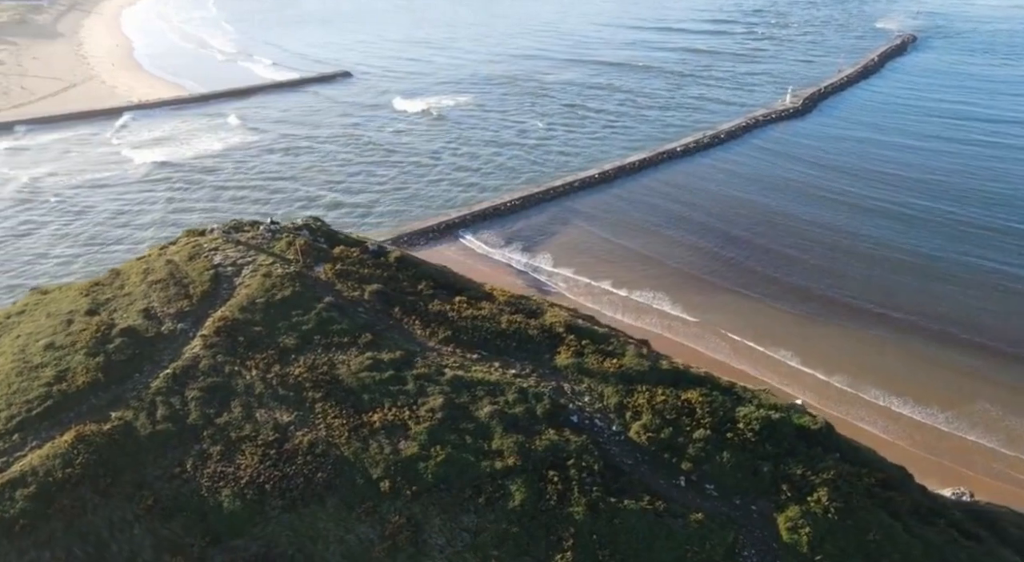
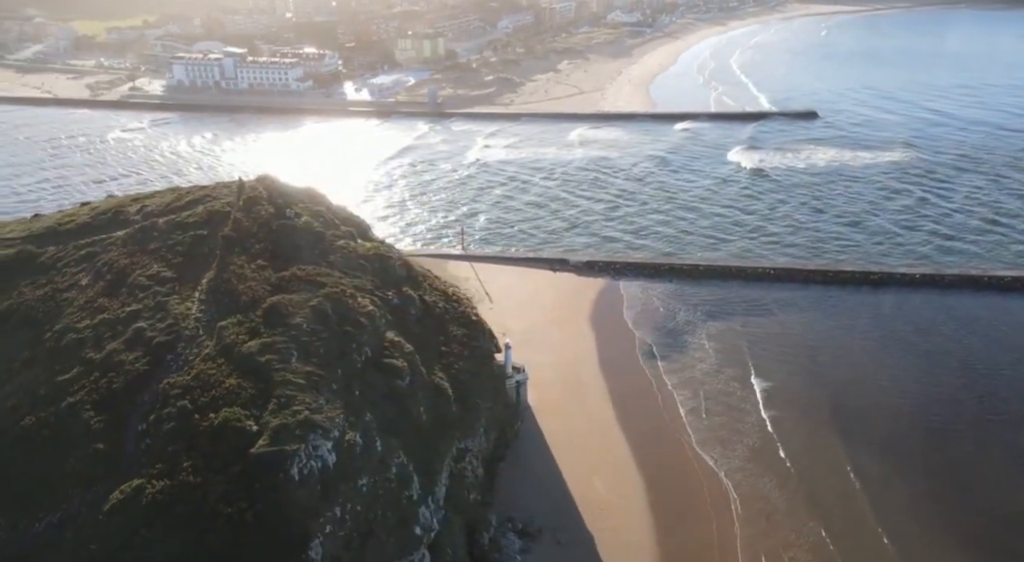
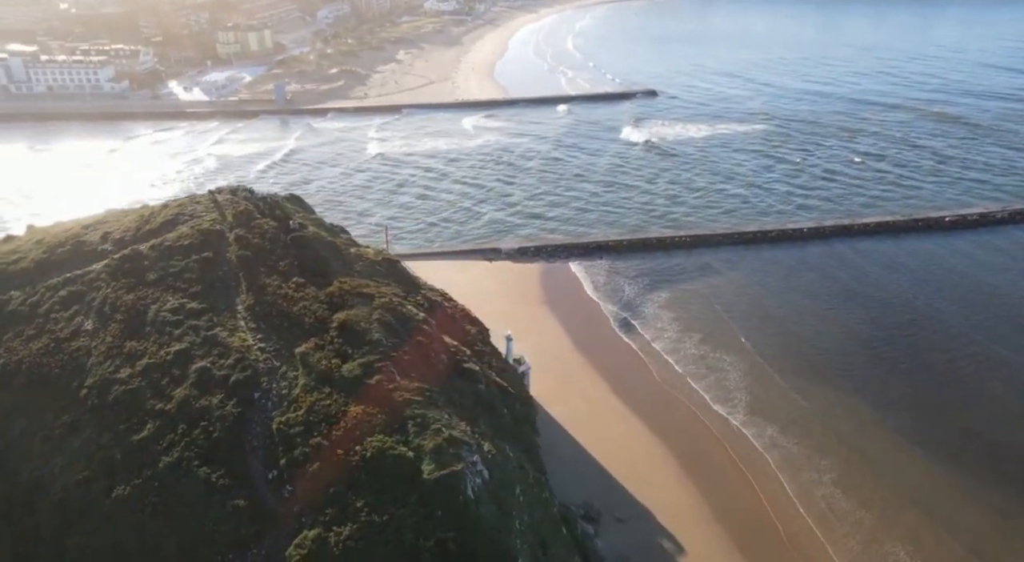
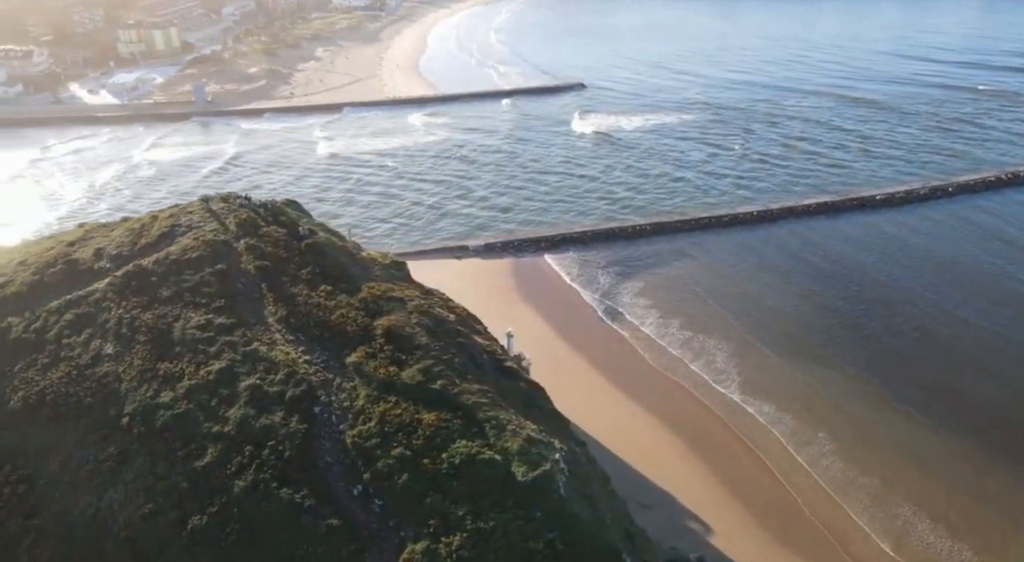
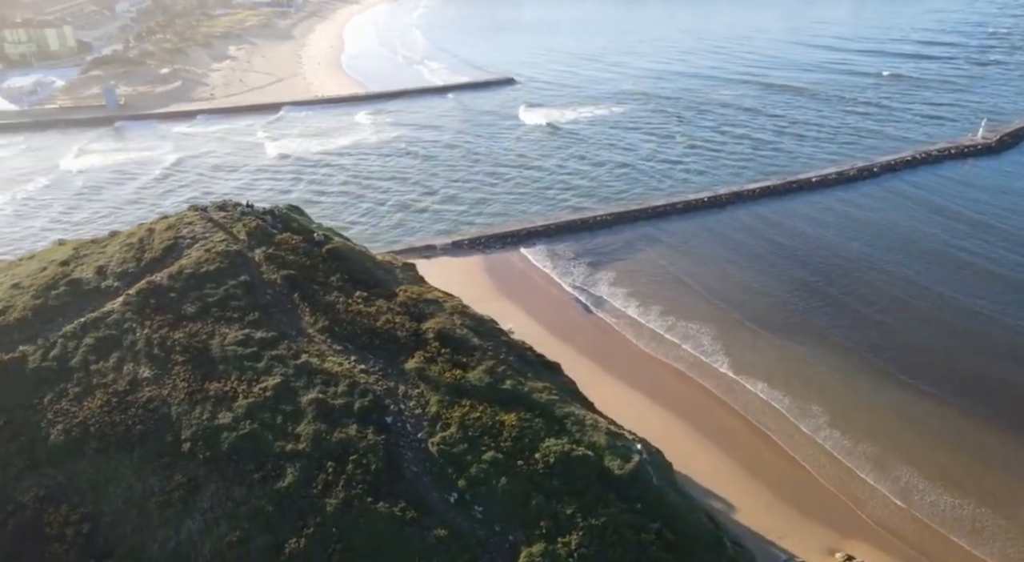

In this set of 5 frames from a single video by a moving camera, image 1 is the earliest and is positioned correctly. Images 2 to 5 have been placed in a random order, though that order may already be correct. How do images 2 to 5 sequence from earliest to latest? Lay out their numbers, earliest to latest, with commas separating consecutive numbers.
5, 4, 3, 2
